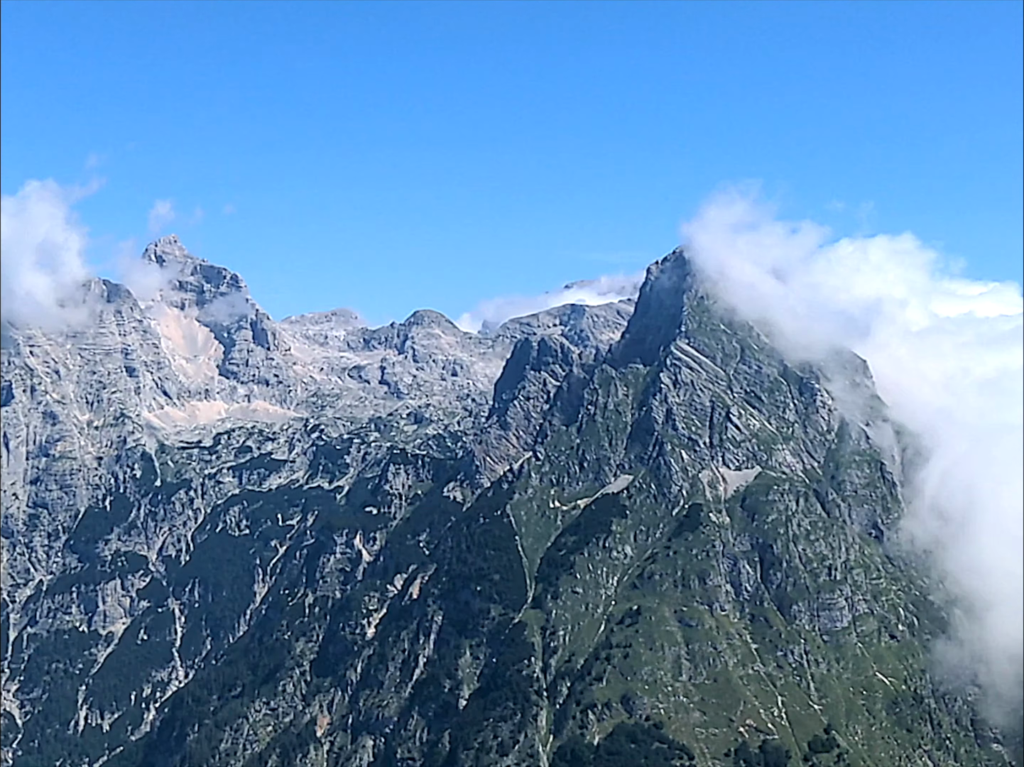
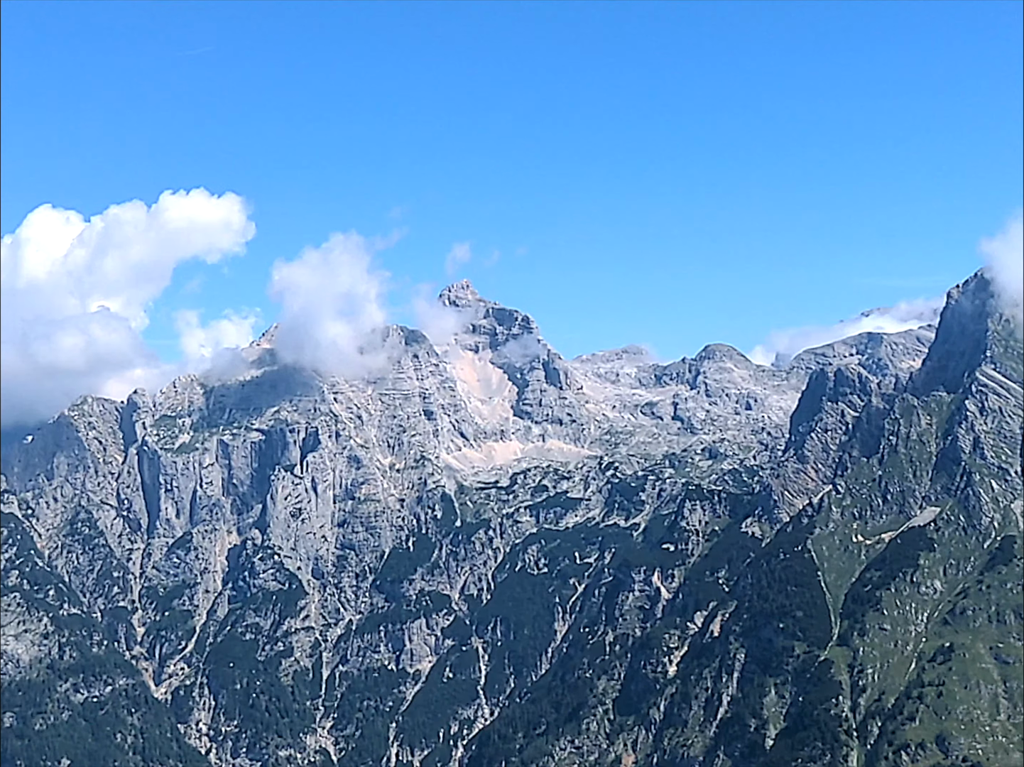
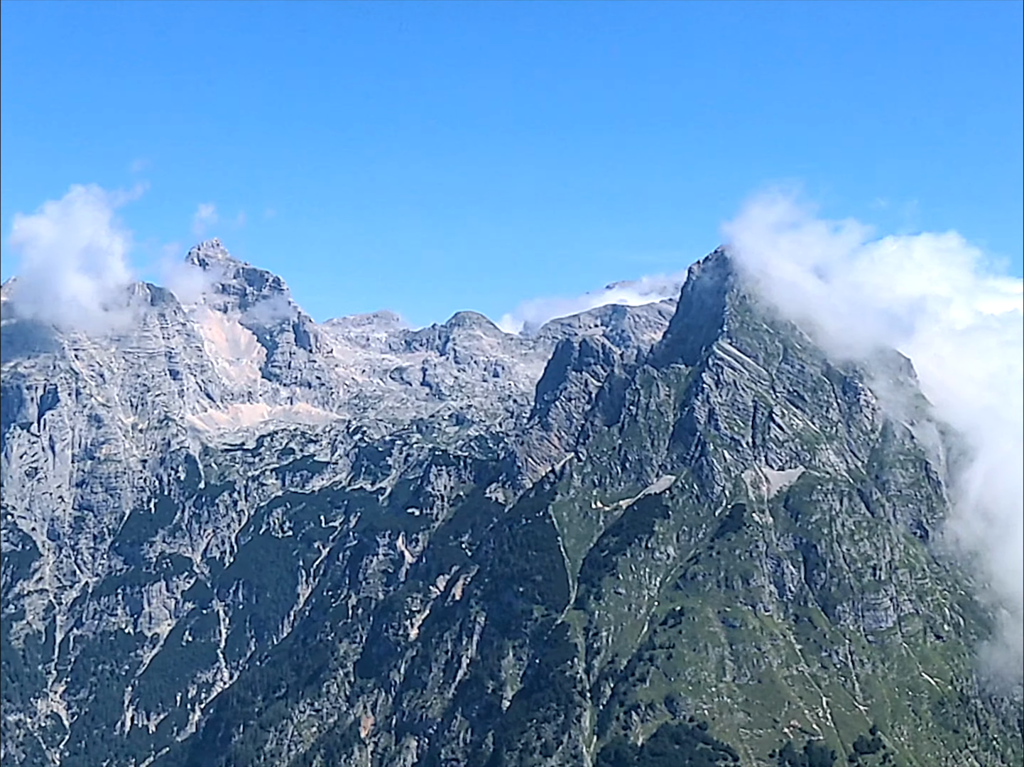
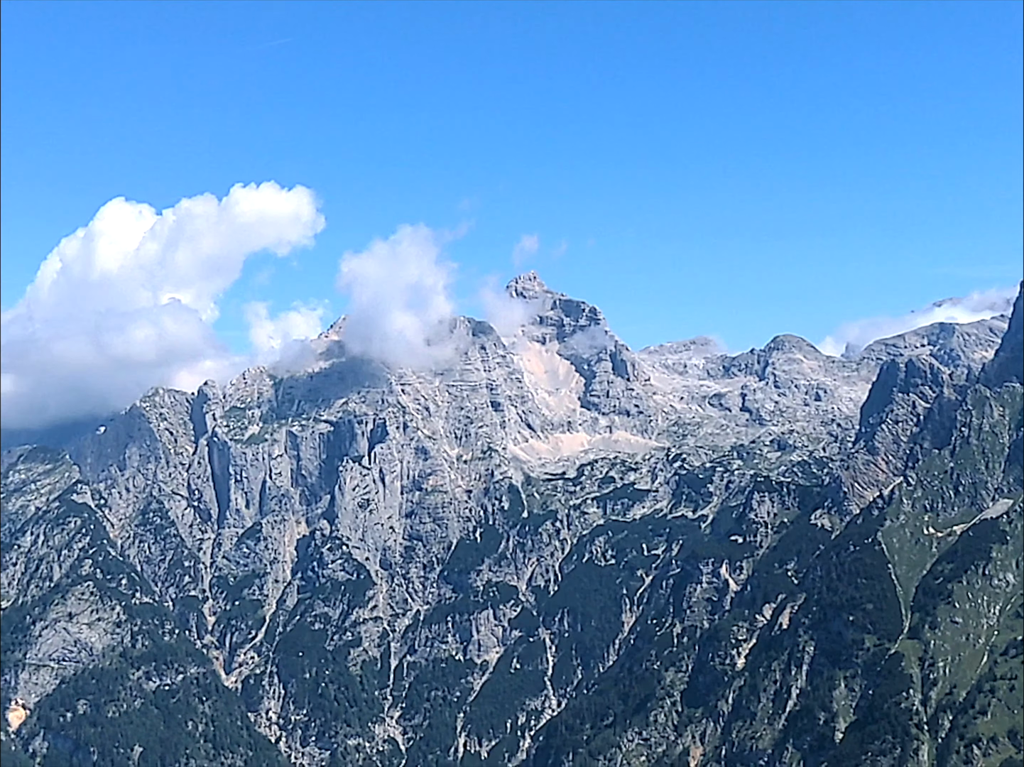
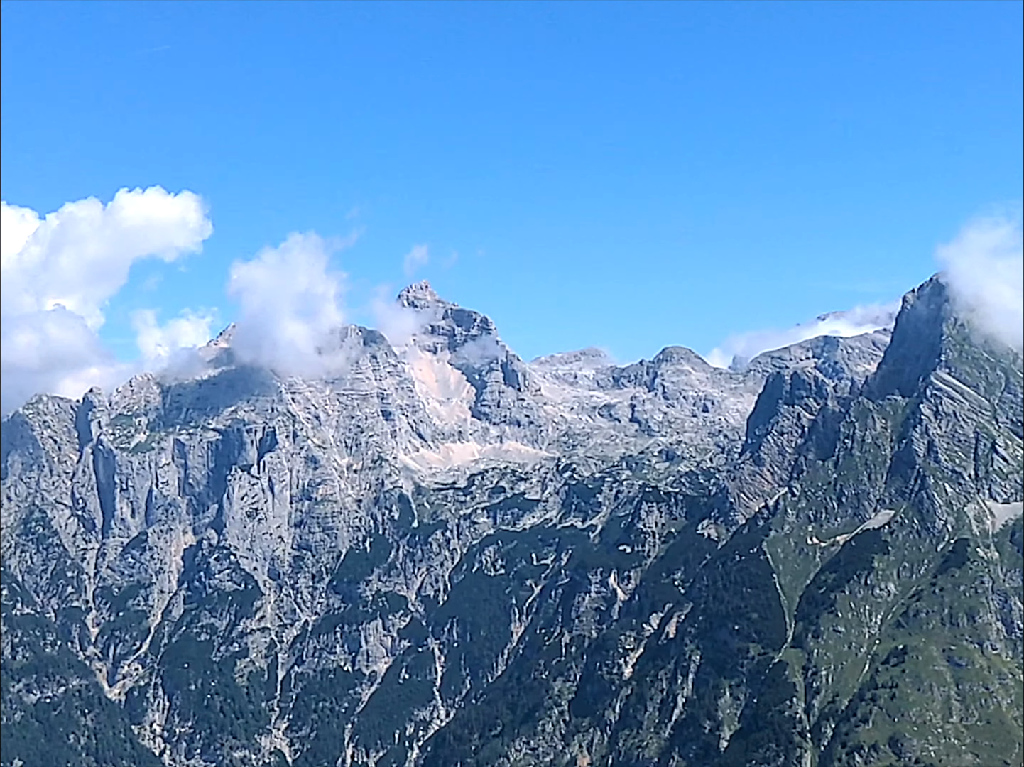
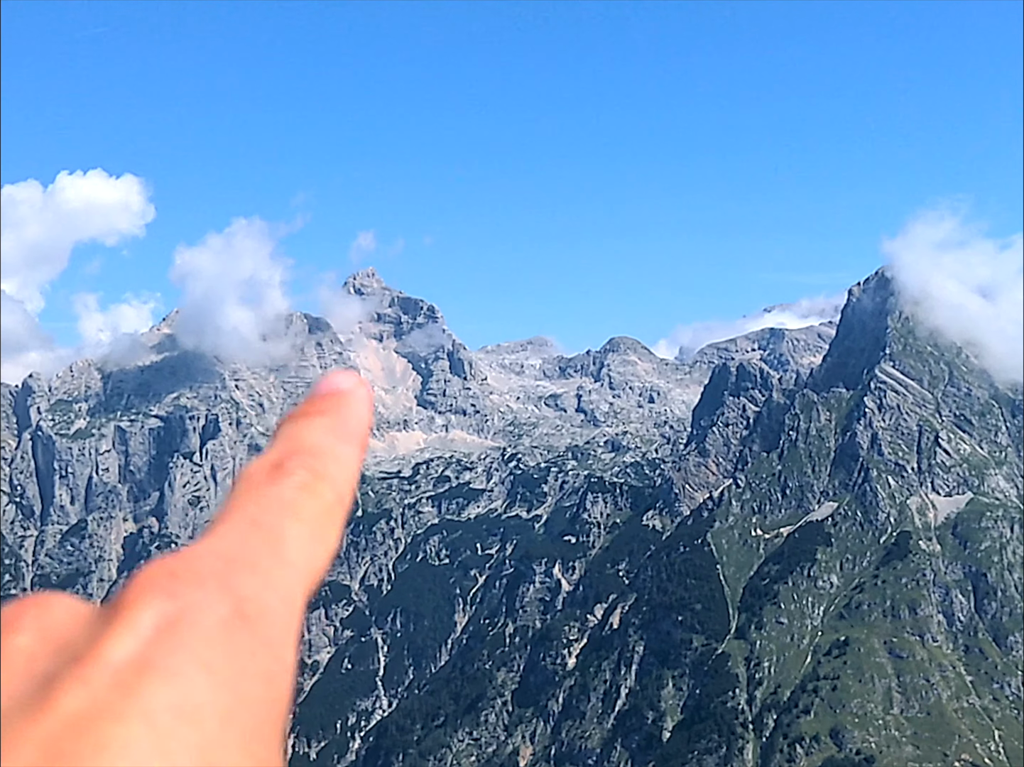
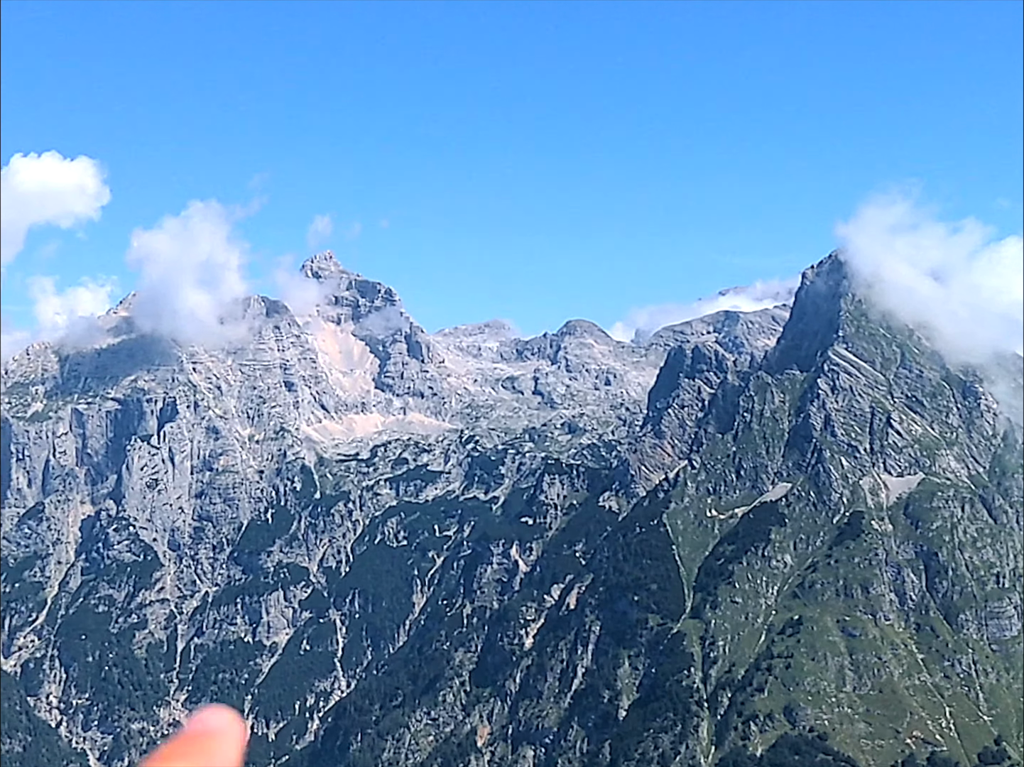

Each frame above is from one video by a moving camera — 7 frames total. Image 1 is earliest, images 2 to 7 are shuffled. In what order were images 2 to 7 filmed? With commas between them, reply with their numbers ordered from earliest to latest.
3, 7, 6, 5, 2, 4
